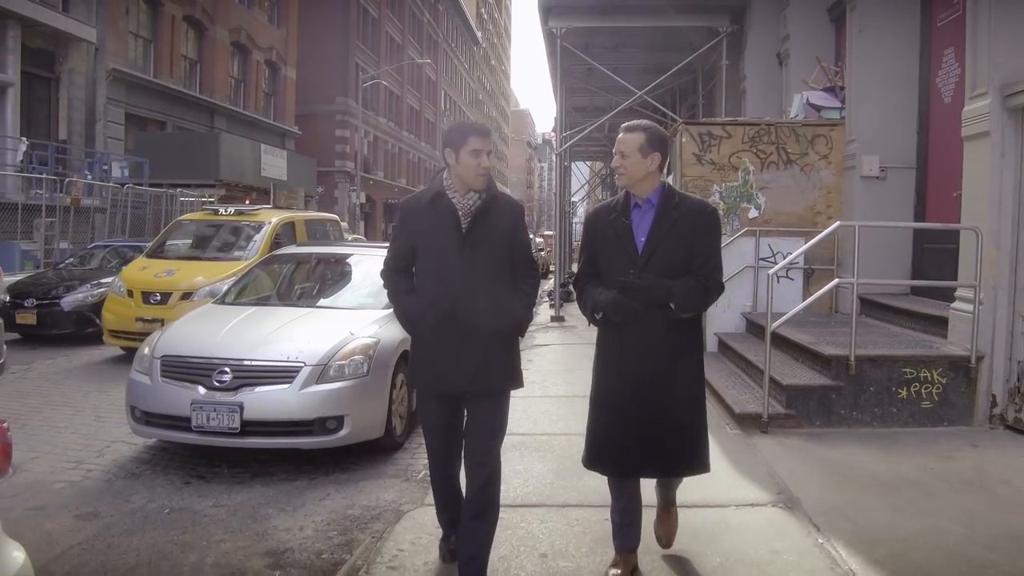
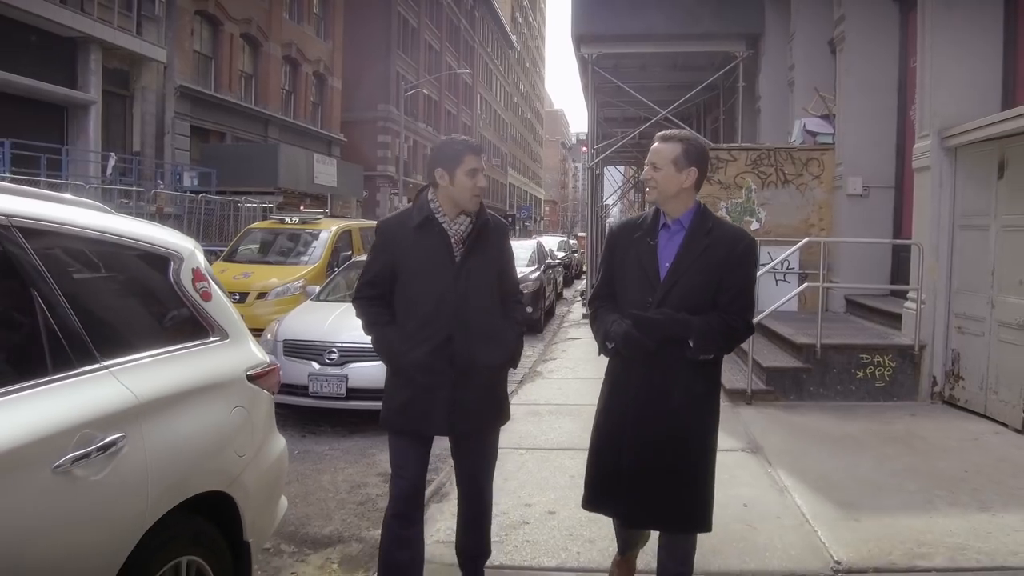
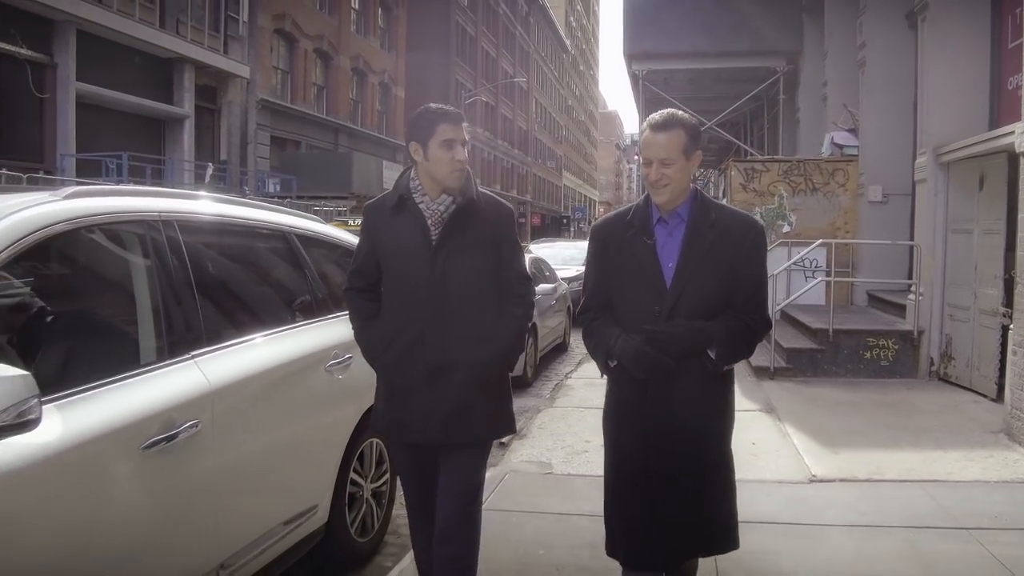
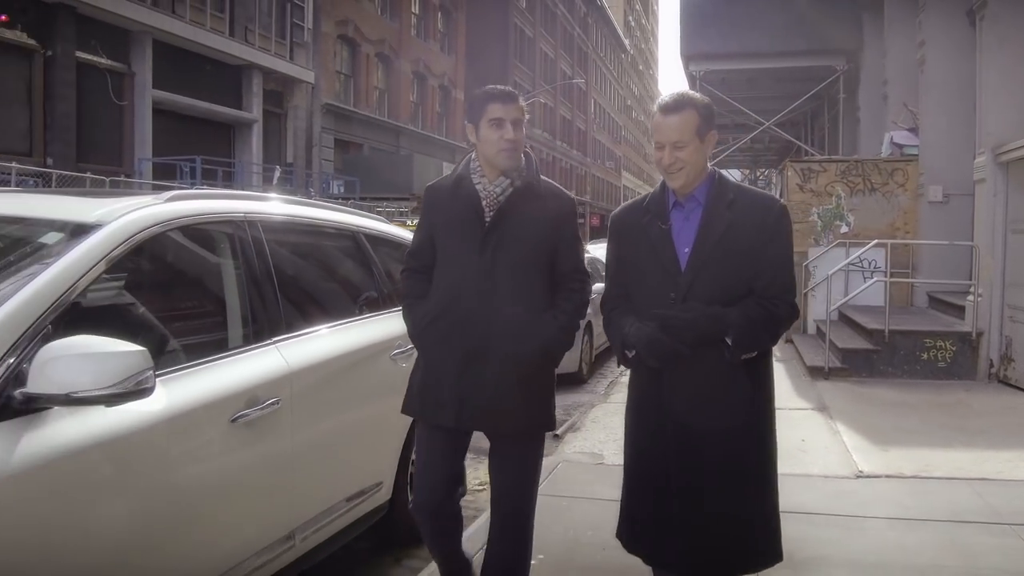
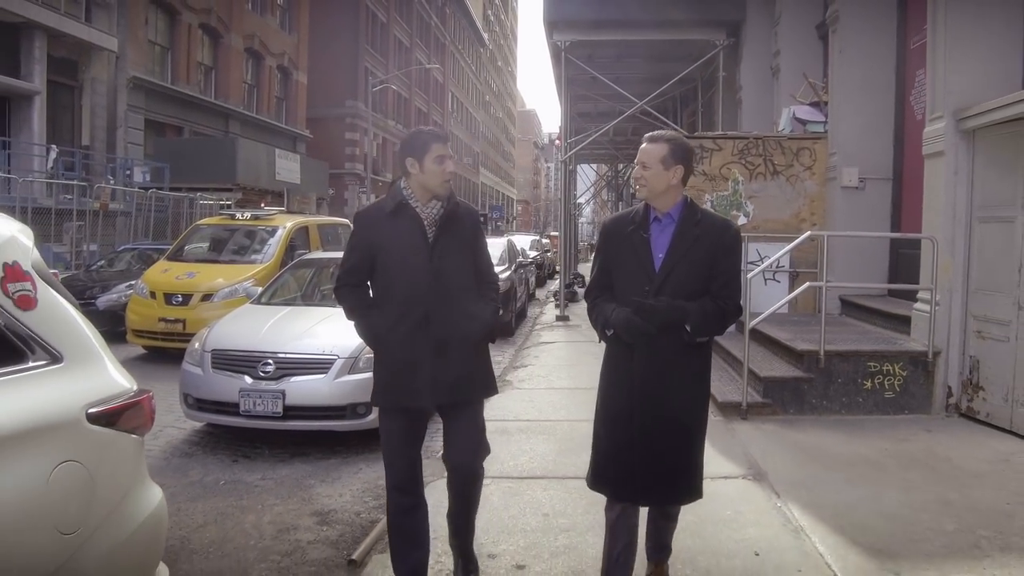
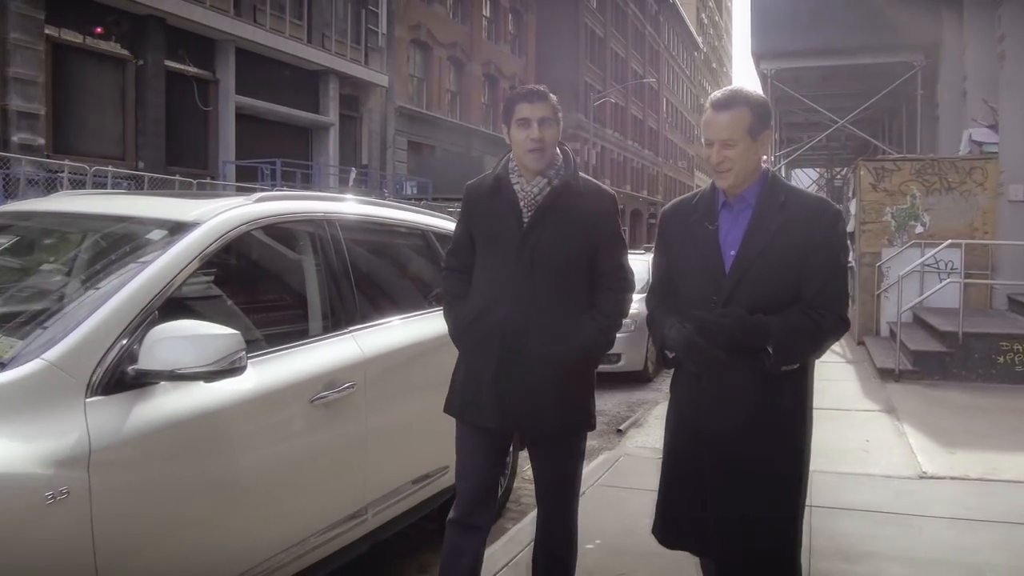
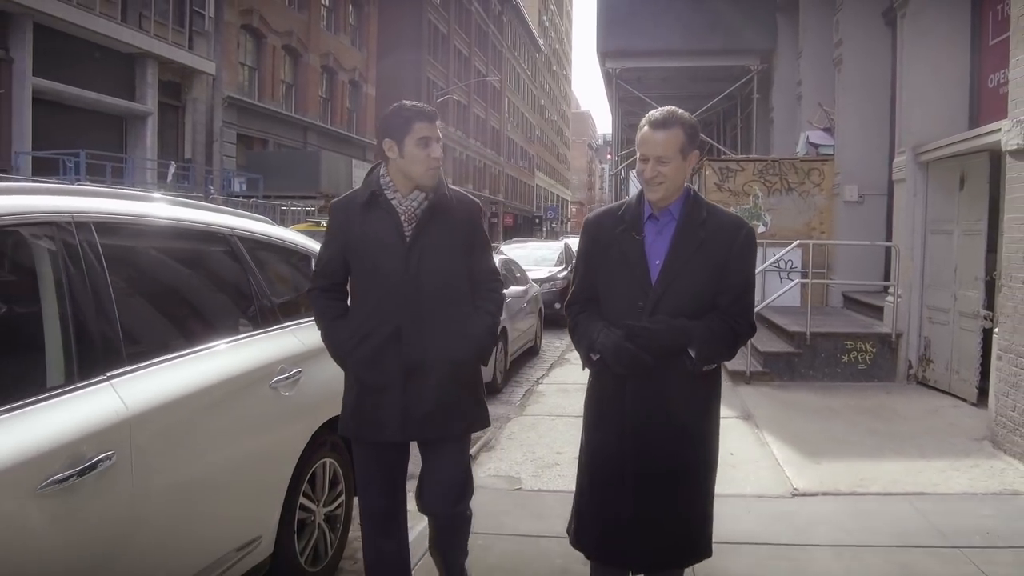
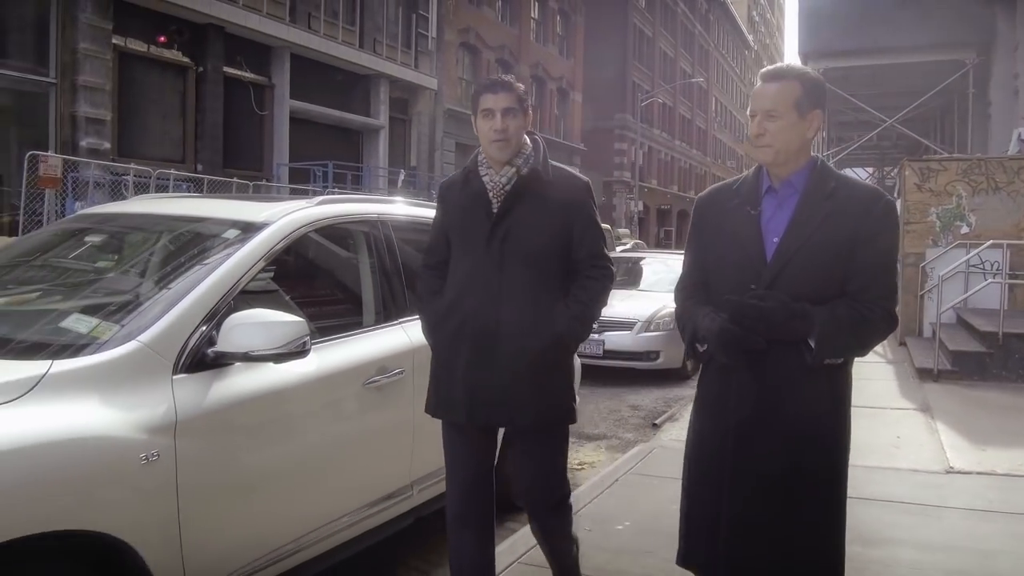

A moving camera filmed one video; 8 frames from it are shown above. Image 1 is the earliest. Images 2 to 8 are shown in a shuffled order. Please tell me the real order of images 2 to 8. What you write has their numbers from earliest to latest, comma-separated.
5, 2, 7, 3, 4, 6, 8
